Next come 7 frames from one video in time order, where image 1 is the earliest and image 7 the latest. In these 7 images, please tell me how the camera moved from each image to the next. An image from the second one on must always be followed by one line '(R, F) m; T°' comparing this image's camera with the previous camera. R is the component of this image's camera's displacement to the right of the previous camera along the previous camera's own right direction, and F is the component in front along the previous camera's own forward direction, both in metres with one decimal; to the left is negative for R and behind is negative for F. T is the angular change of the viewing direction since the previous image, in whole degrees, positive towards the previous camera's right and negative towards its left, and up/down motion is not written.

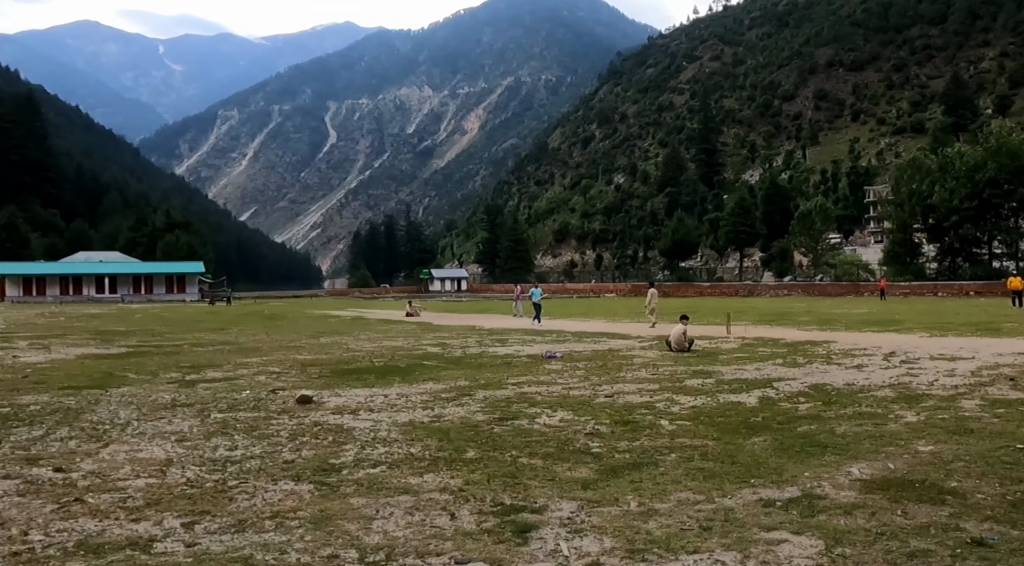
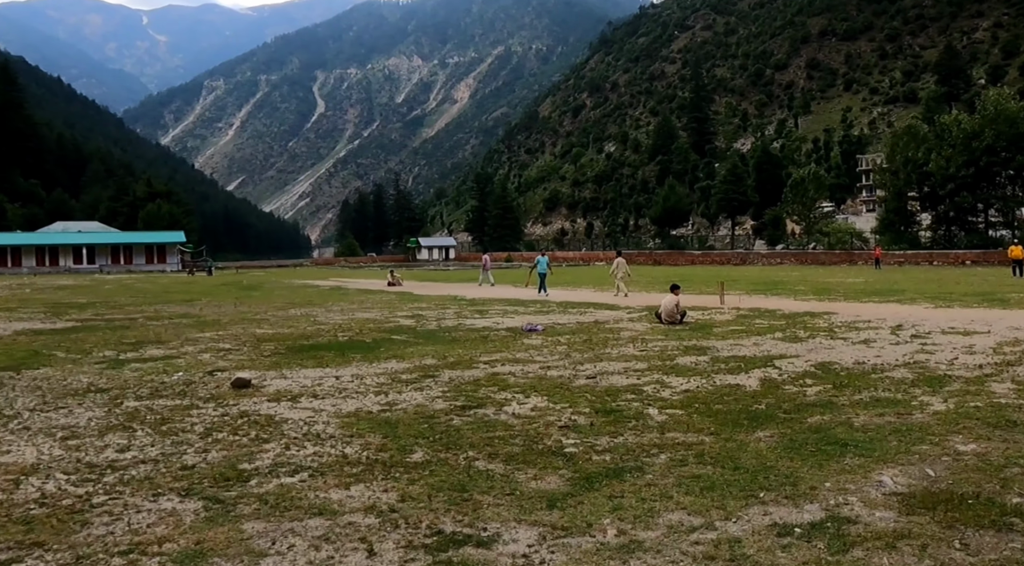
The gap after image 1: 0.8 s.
(+0.3, +1.4) m; +1°
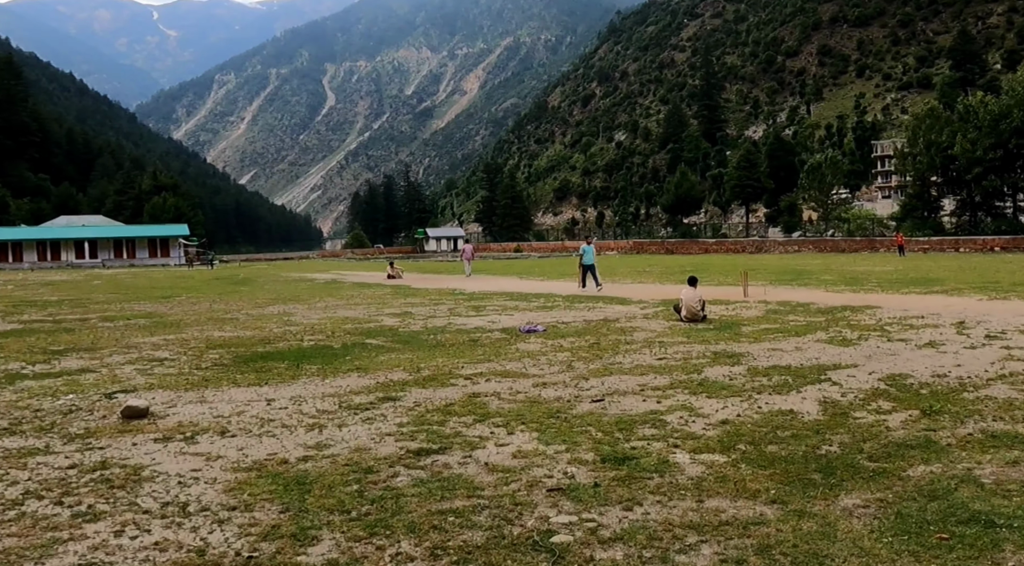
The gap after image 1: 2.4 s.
(+0.3, +2.4) m; -1°
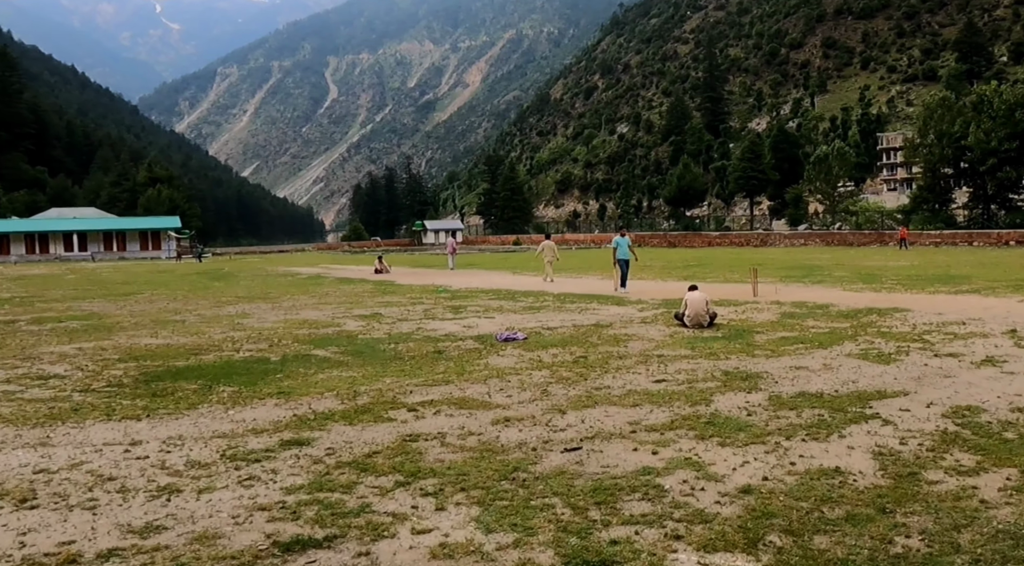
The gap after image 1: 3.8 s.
(+0.4, +2.1) m; 0°
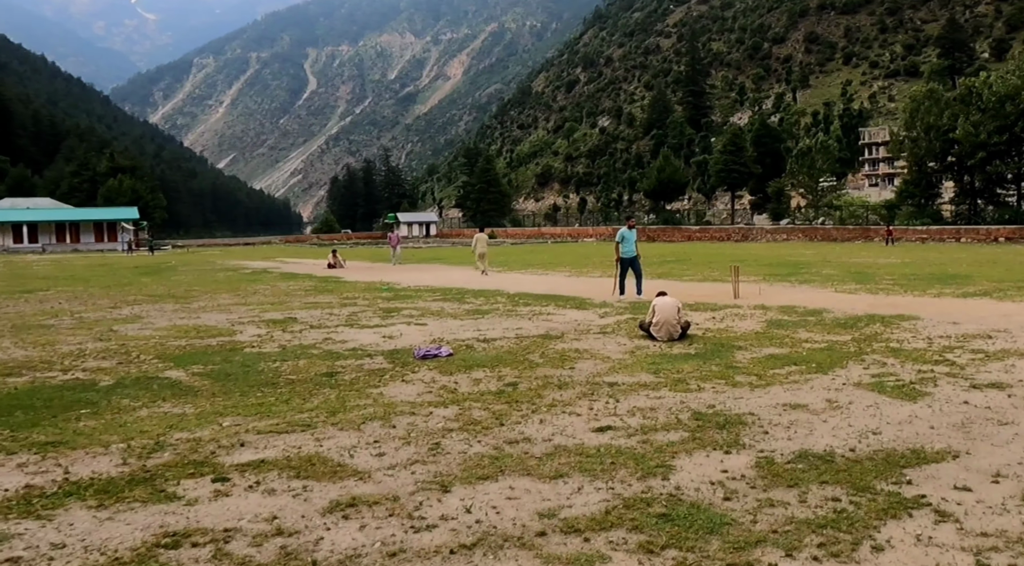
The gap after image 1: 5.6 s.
(+0.7, +2.6) m; +1°
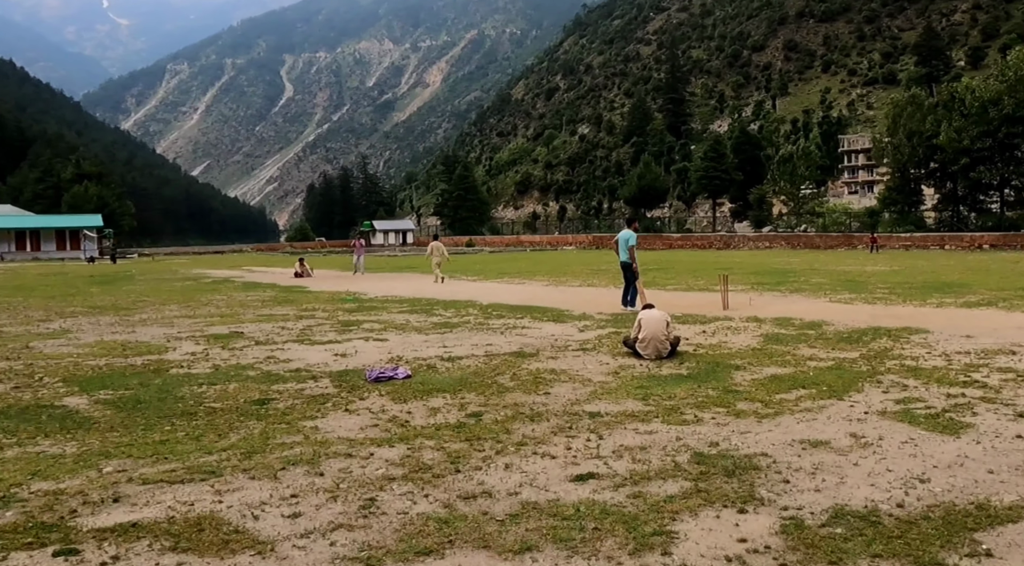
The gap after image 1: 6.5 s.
(+0.1, +1.3) m; +1°
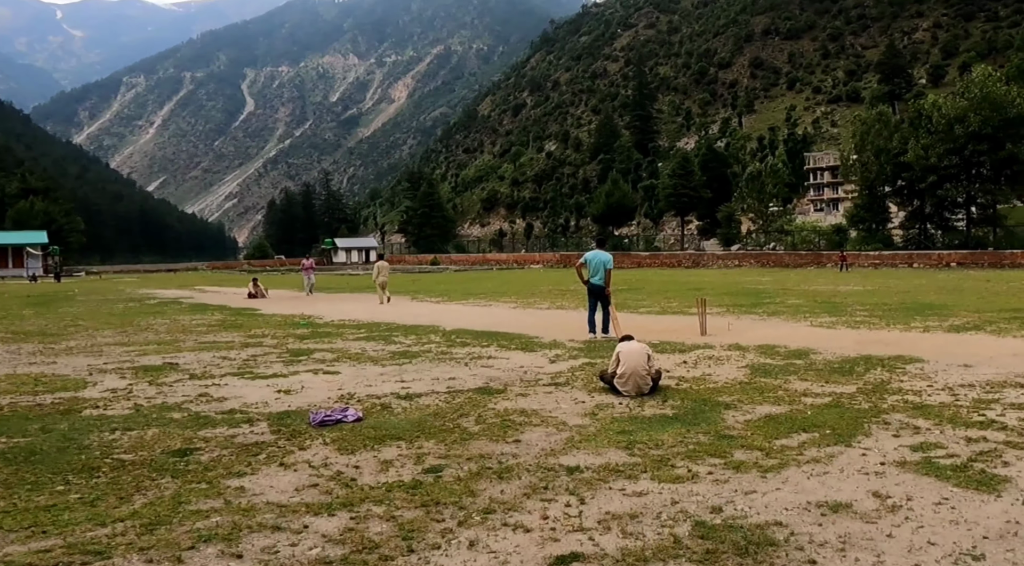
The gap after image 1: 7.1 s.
(0.0, +1.0) m; +2°
